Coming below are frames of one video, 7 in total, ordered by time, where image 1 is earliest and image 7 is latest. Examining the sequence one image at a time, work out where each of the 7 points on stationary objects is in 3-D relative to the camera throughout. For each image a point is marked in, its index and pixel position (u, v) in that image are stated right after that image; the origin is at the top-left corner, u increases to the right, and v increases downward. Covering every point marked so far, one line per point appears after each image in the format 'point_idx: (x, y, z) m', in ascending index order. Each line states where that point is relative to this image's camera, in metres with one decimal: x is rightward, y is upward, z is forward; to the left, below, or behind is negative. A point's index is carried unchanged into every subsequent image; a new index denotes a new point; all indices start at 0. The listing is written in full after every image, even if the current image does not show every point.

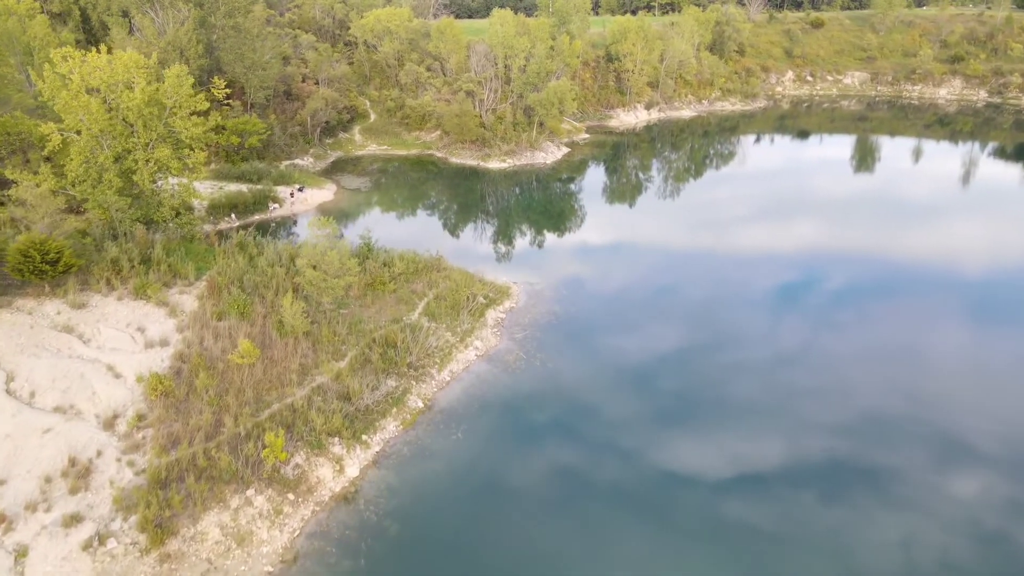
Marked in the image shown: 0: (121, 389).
0: (-10.1, -2.6, +18.8) m
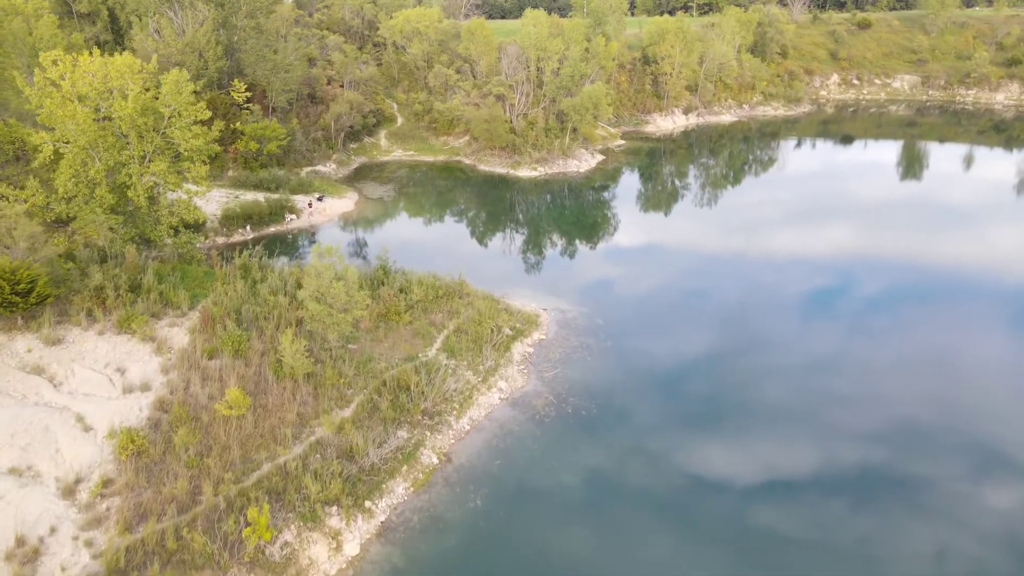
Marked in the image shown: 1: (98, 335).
0: (-9.5, -3.5, +16.3) m
1: (-11.2, -1.3, +19.6) m
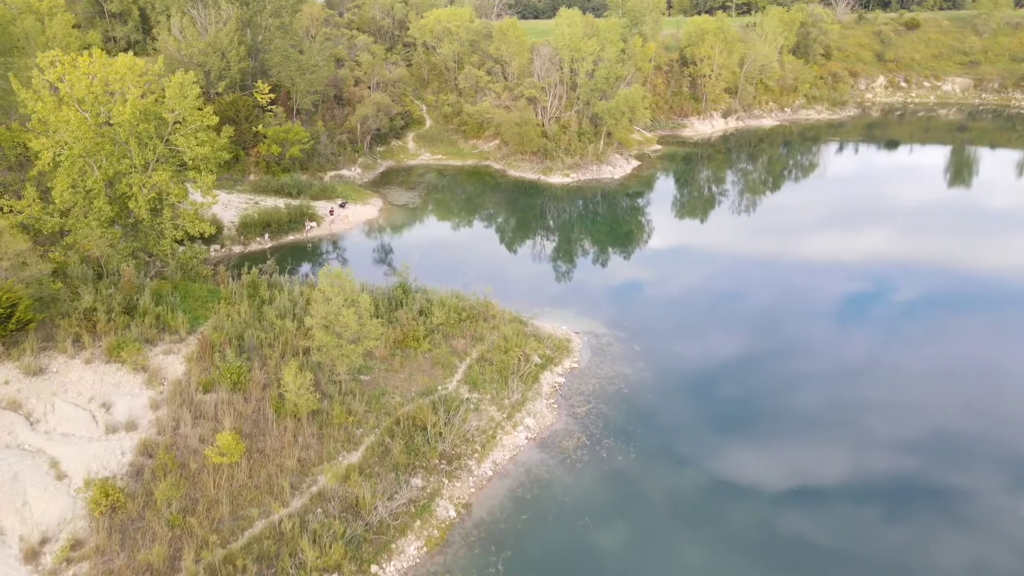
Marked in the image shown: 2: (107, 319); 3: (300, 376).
0: (-9.0, -4.2, +14.4) m
1: (-10.5, -1.9, +17.8) m
2: (-10.7, -0.8, +19.1) m
3: (-5.3, -2.2, +18.3) m
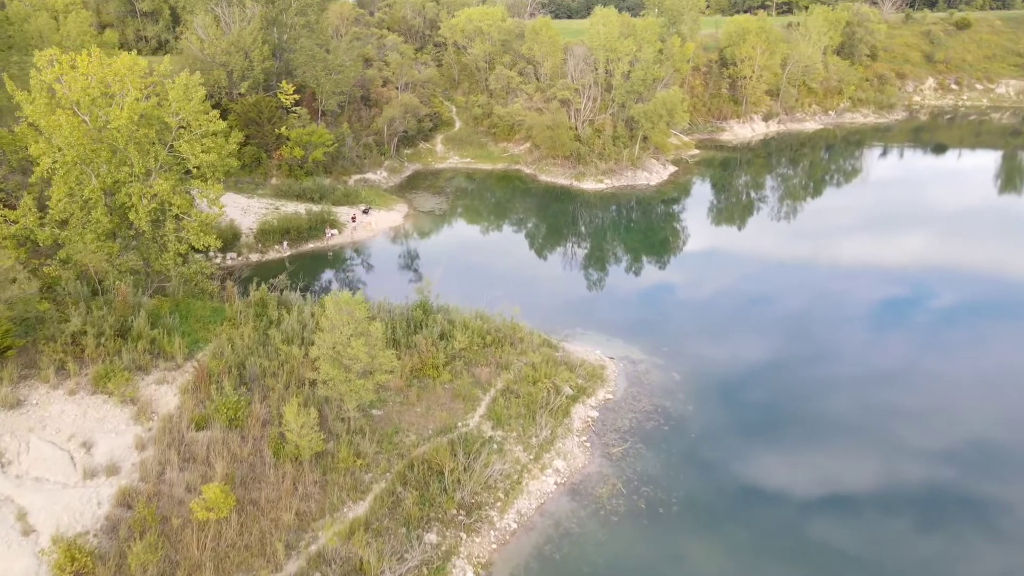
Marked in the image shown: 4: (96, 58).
0: (-8.5, -4.7, +12.7) m
1: (-9.9, -2.4, +16.1) m
2: (-10.0, -1.3, +17.4) m
3: (-4.7, -2.8, +16.4) m
4: (-11.4, +6.3, +19.9) m
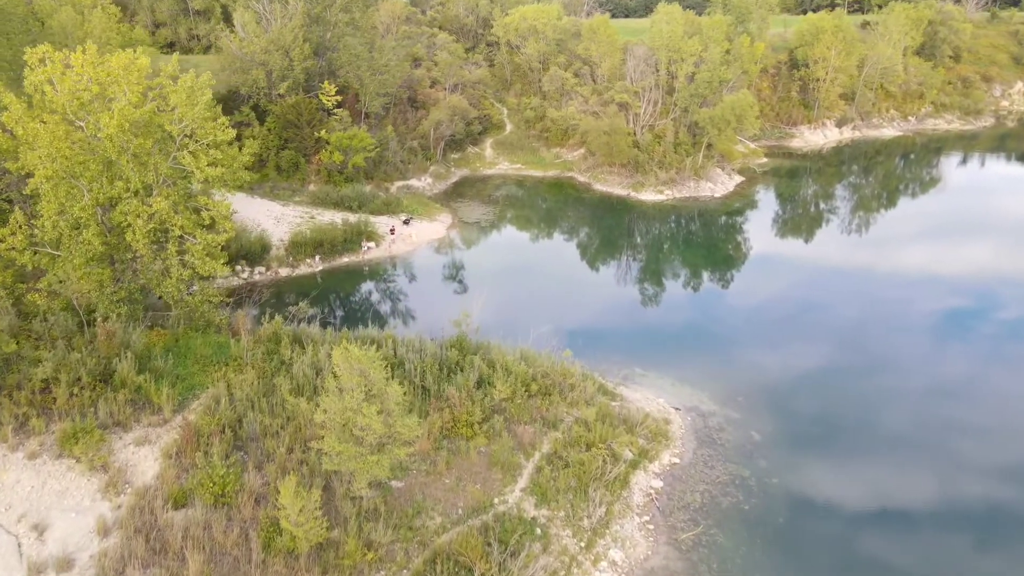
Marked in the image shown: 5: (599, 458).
0: (-7.9, -5.5, +9.9) m
1: (-9.0, -3.2, +13.4) m
2: (-9.0, -2.1, +14.7) m
3: (-3.8, -3.7, +13.3) m
4: (-10.1, +5.5, +17.3) m
5: (+2.0, -4.0, +17.0) m
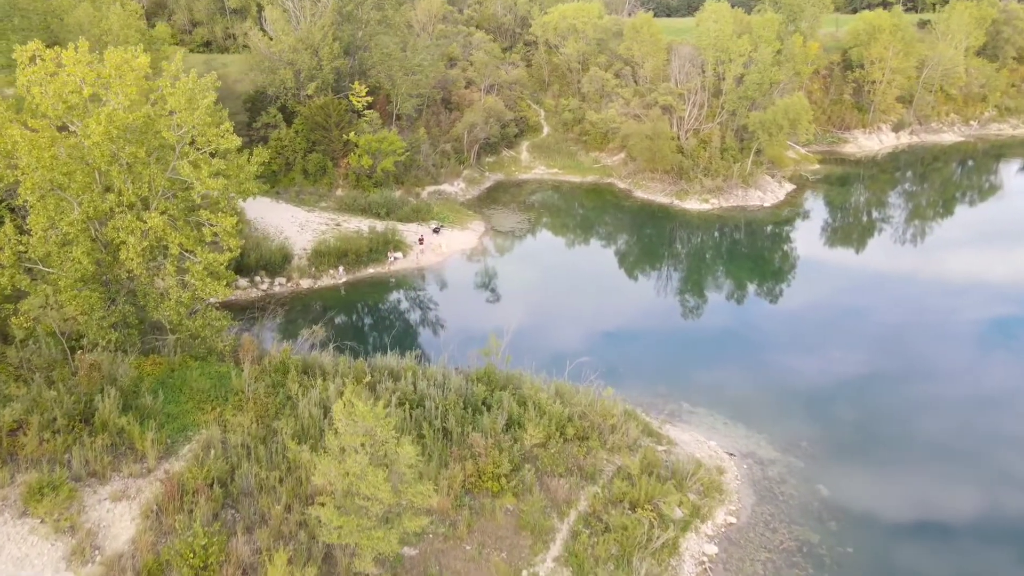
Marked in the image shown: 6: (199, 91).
0: (-7.6, -6.1, +8.1) m
1: (-8.5, -3.7, +11.6) m
2: (-8.4, -2.7, +12.9) m
3: (-3.3, -4.4, +11.3) m
4: (-9.2, +5.0, +15.6) m
5: (+2.7, -4.7, +14.7) m
6: (-7.0, +4.4, +16.3) m
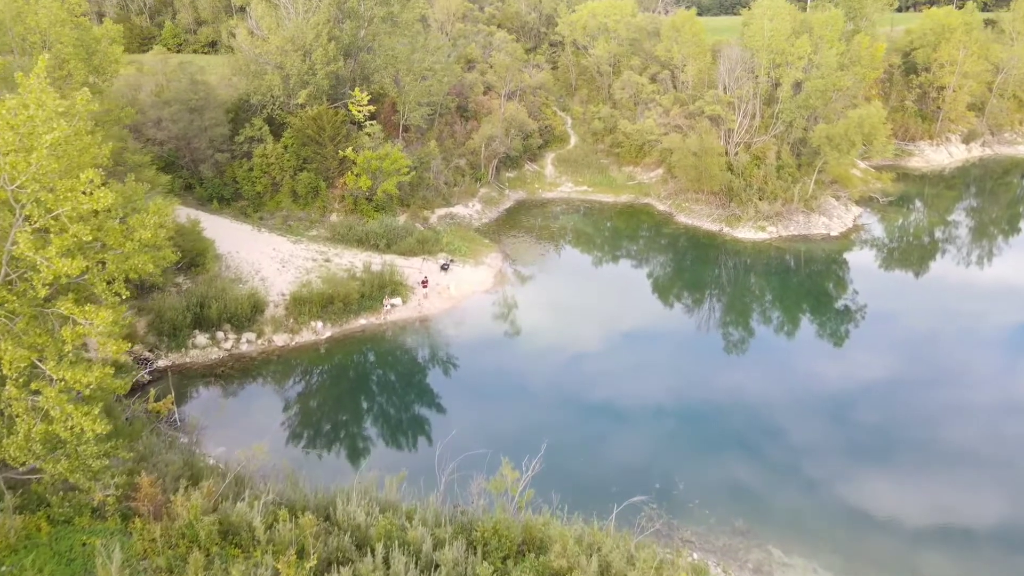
0: (-7.6, -8.0, +2.4) m
1: (-8.3, -5.7, +5.9) m
2: (-8.2, -4.6, +7.2) m
3: (-3.2, -6.4, +5.5) m
4: (-8.8, +3.1, +9.9) m
5: (+2.9, -6.7, +8.7) m
6: (-6.6, +2.4, +10.6) m
